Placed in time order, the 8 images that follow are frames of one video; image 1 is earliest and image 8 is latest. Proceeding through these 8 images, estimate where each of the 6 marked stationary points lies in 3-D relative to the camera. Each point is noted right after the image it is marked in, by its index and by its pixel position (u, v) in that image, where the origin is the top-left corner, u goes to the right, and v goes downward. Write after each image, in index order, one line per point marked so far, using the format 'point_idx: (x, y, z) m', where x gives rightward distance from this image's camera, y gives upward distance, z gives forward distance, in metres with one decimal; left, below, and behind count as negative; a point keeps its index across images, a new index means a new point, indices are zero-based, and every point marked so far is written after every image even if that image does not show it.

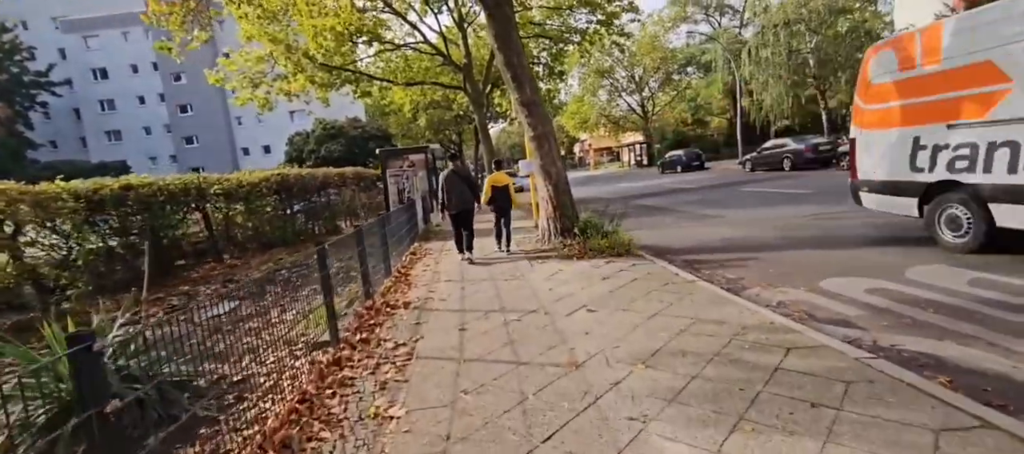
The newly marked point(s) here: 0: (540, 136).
0: (+0.5, +1.6, +9.9) m
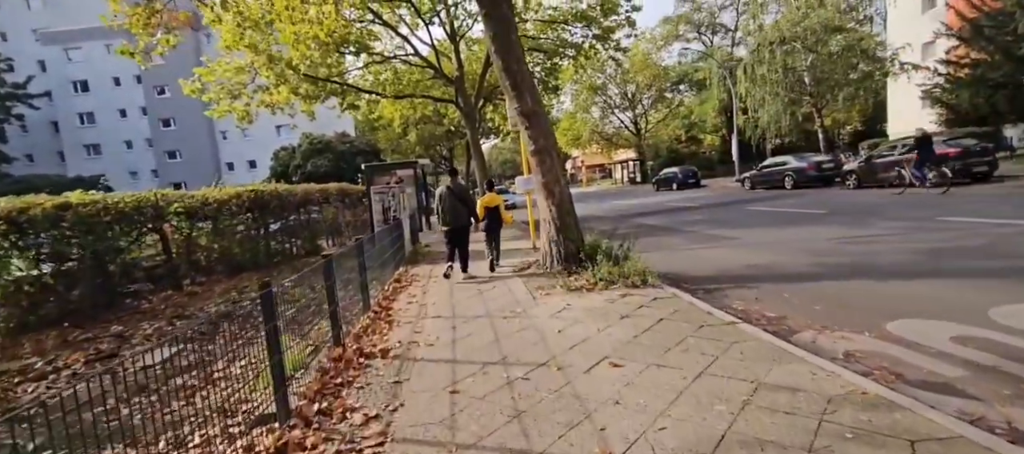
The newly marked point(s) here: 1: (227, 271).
0: (+0.4, +1.2, +8.8) m
1: (-6.1, -1.0, +11.9) m
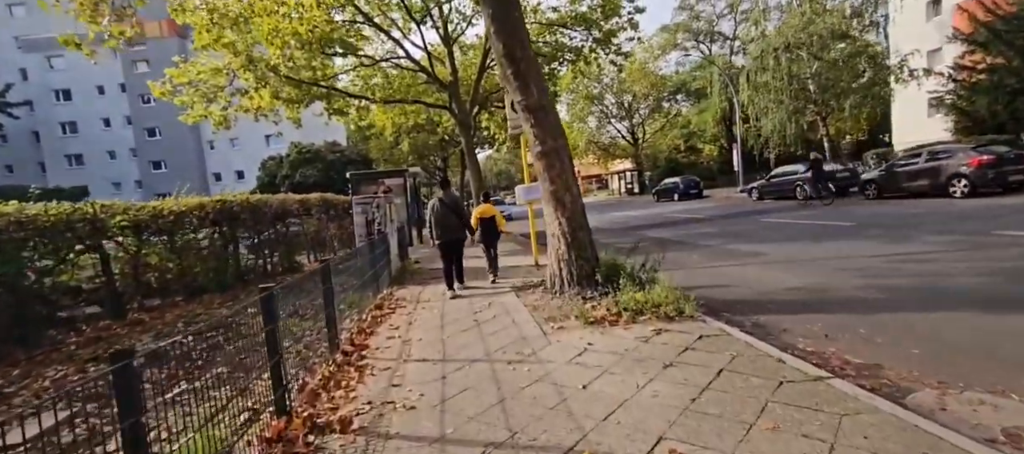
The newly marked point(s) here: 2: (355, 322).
0: (+0.5, +1.0, +7.4) m
1: (-6.1, -1.3, +10.4) m
2: (-2.0, -1.2, +7.2) m
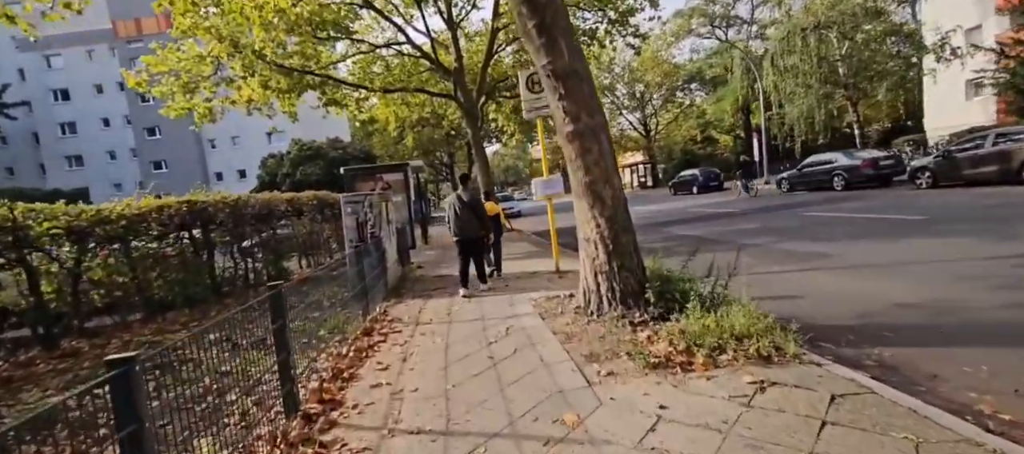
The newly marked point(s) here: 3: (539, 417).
0: (+0.7, +1.0, +5.7) m
1: (-5.8, -1.4, +8.7) m
2: (-1.8, -1.3, +5.5) m
3: (+0.2, -1.2, +3.7) m
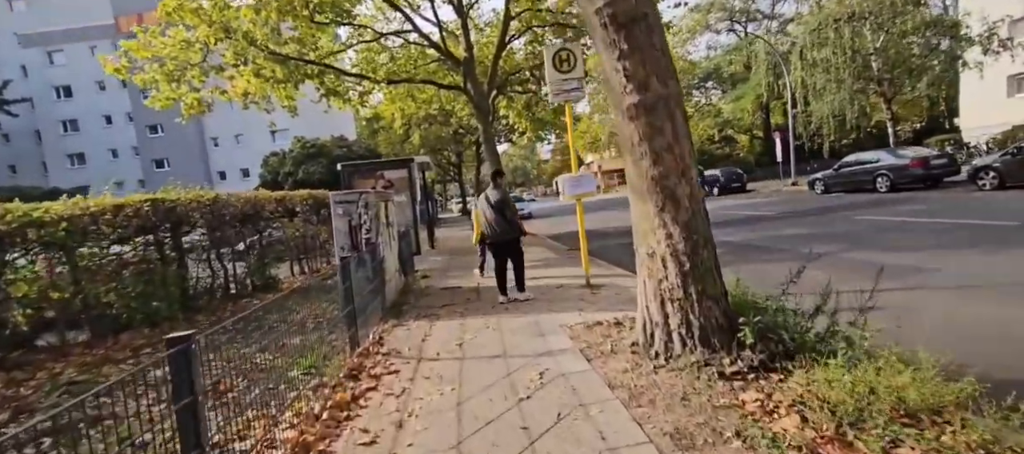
0: (+1.0, +0.9, +4.1) m
1: (-5.5, -1.4, +7.2) m
2: (-1.5, -1.4, +3.9) m
3: (+0.4, -1.3, +2.0) m
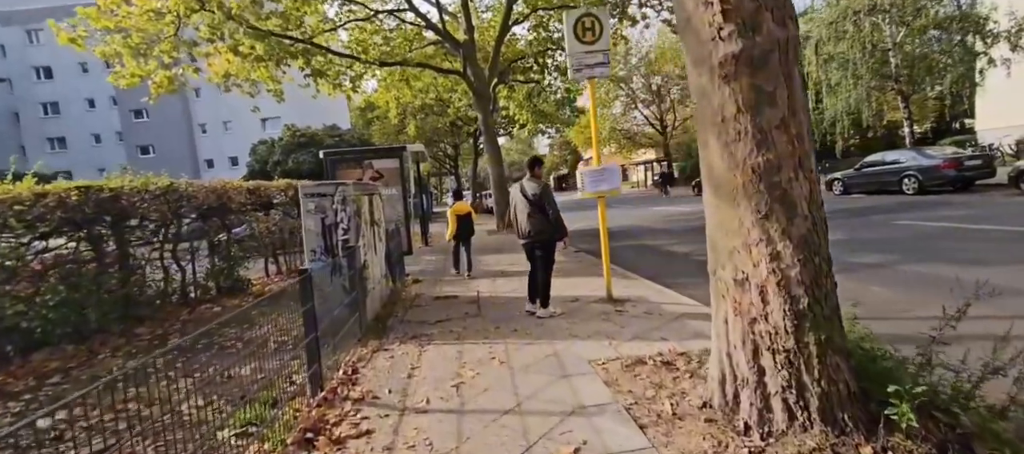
0: (+1.2, +0.8, +2.7) m
1: (-5.4, -1.3, +5.7) m
2: (-1.4, -1.4, +2.5) m
3: (+0.6, -1.4, +0.6) m
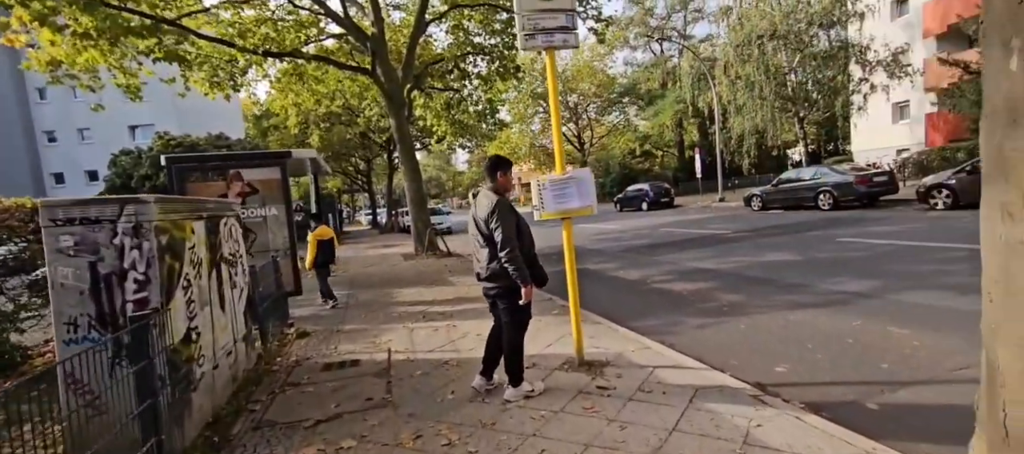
0: (+1.2, +0.7, +0.5) m
1: (-5.7, -1.7, +2.5) m
2: (-1.3, -1.6, -0.1) m
3: (+0.9, -1.5, -1.7) m
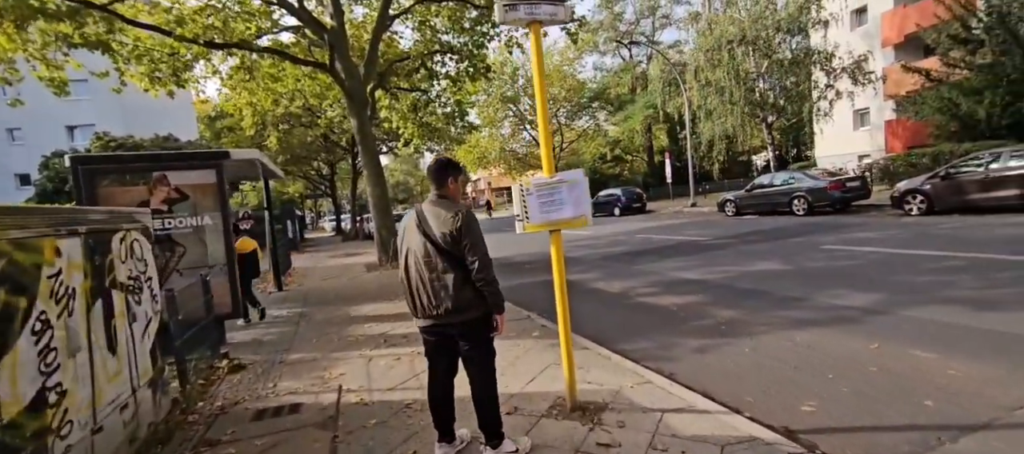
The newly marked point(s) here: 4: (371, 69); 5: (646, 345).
0: (+1.2, +0.6, -0.4) m
1: (-5.7, -1.8, +1.2) m
2: (-1.2, -1.7, -1.1) m
3: (+1.1, -1.5, -2.6) m
4: (-4.1, +4.7, +16.5) m
5: (+1.7, -1.5, +6.9) m
